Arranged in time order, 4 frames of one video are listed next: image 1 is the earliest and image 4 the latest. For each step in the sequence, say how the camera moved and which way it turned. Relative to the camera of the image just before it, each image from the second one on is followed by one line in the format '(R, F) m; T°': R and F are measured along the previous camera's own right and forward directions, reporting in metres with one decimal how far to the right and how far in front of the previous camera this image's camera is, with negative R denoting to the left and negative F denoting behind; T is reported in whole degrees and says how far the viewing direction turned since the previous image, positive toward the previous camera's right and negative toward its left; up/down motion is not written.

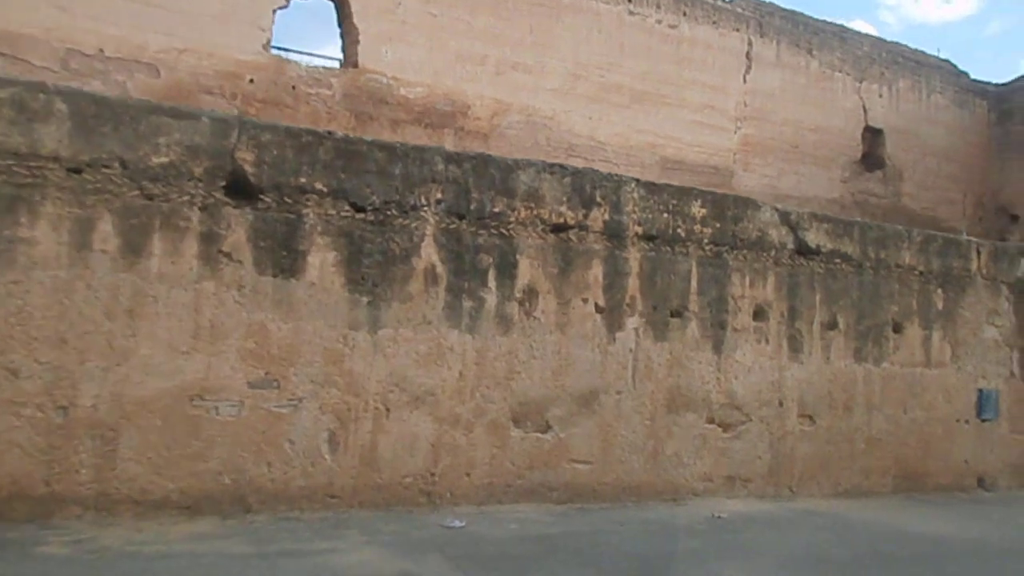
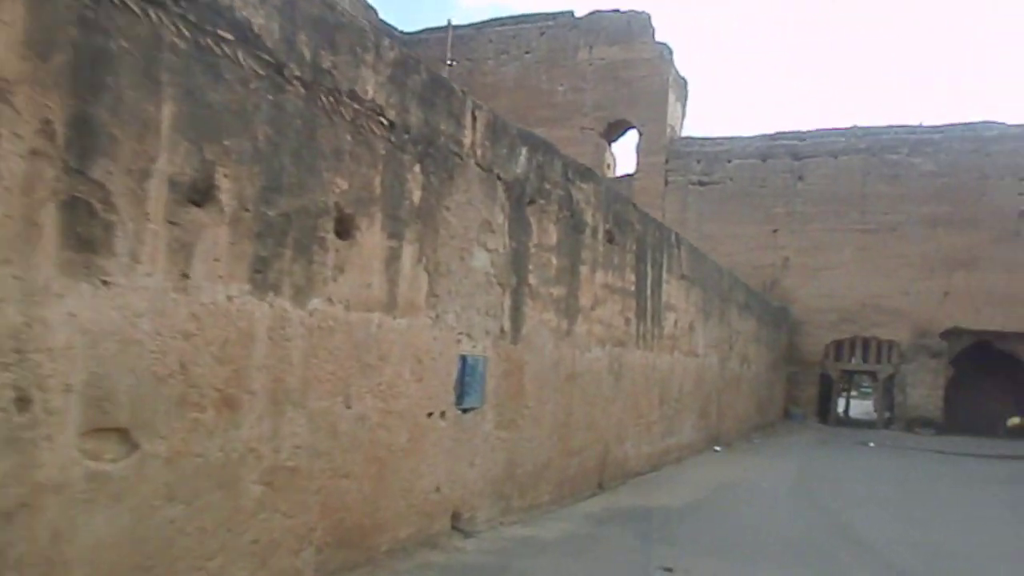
(+2.2, +5.6) m; +38°
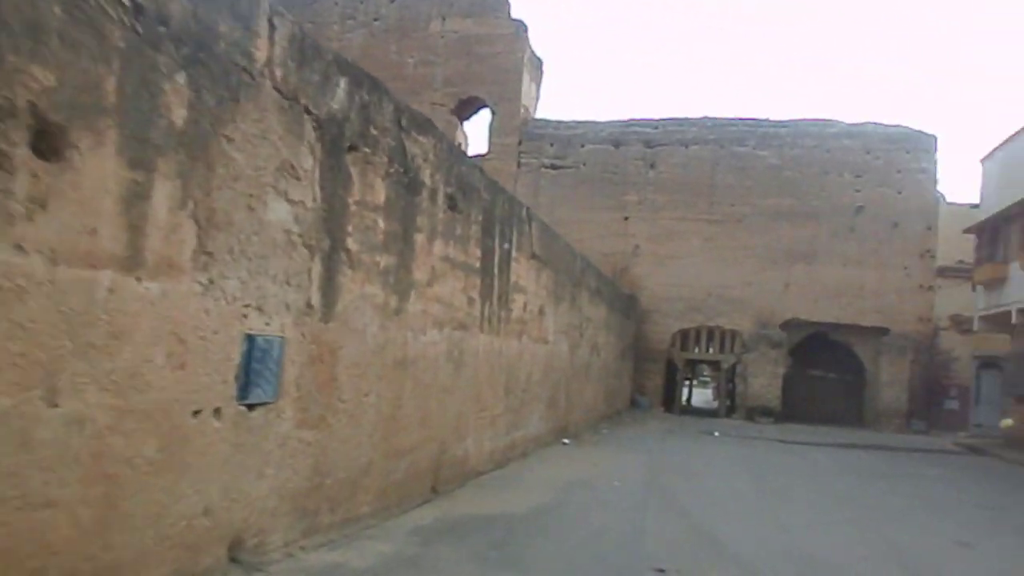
(+0.2, +1.2) m; +10°
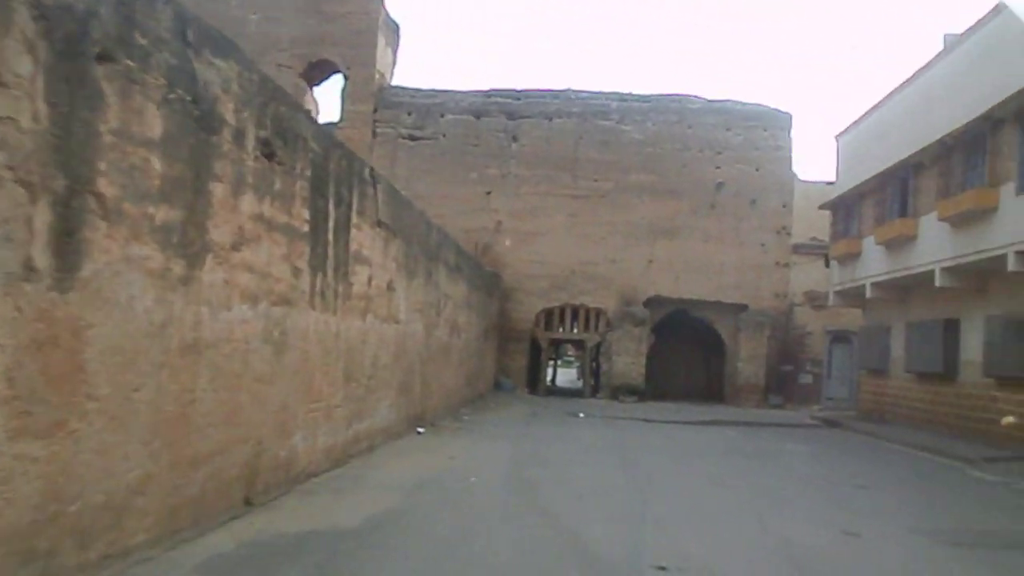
(+0.2, +1.2) m; +9°
